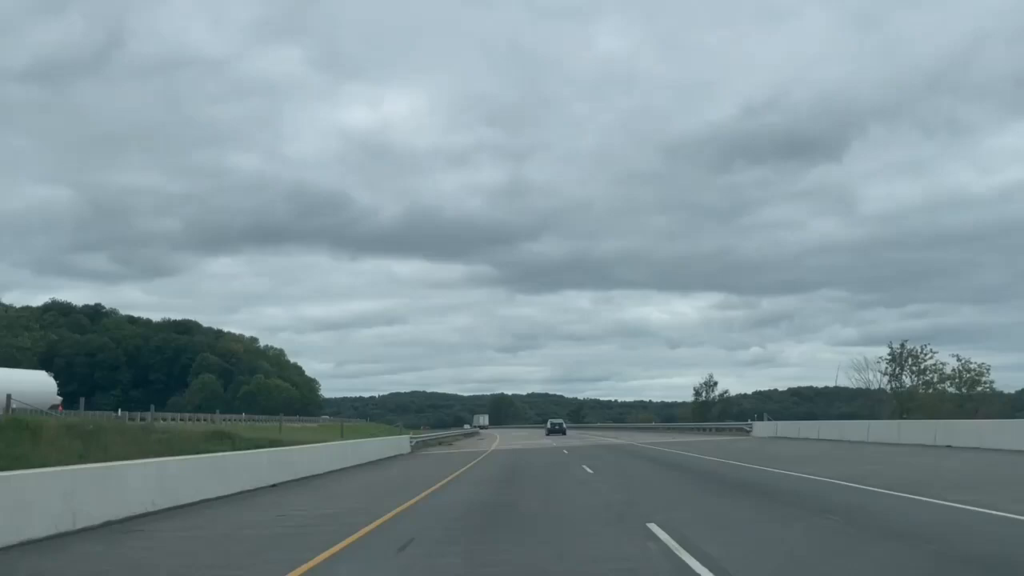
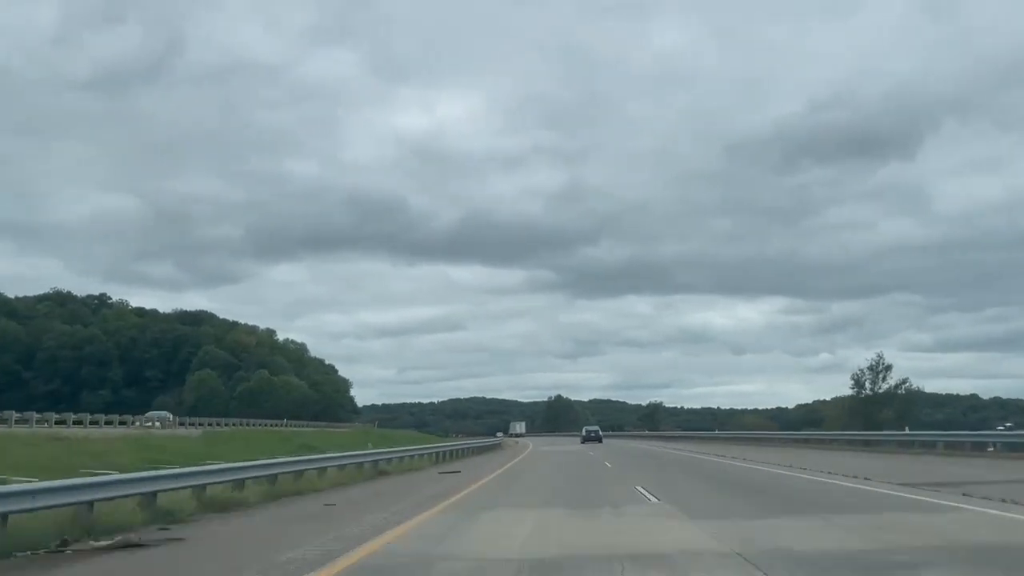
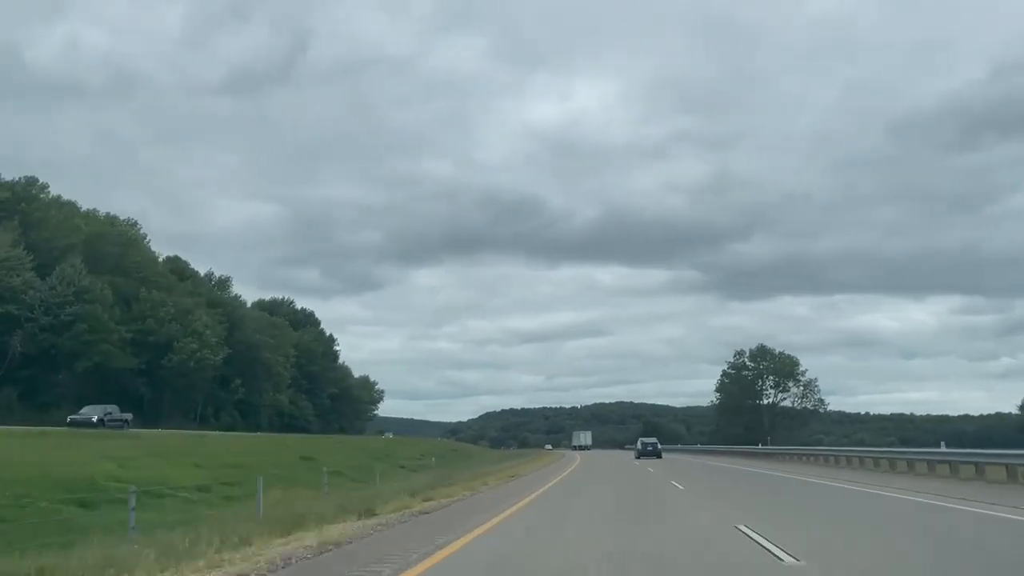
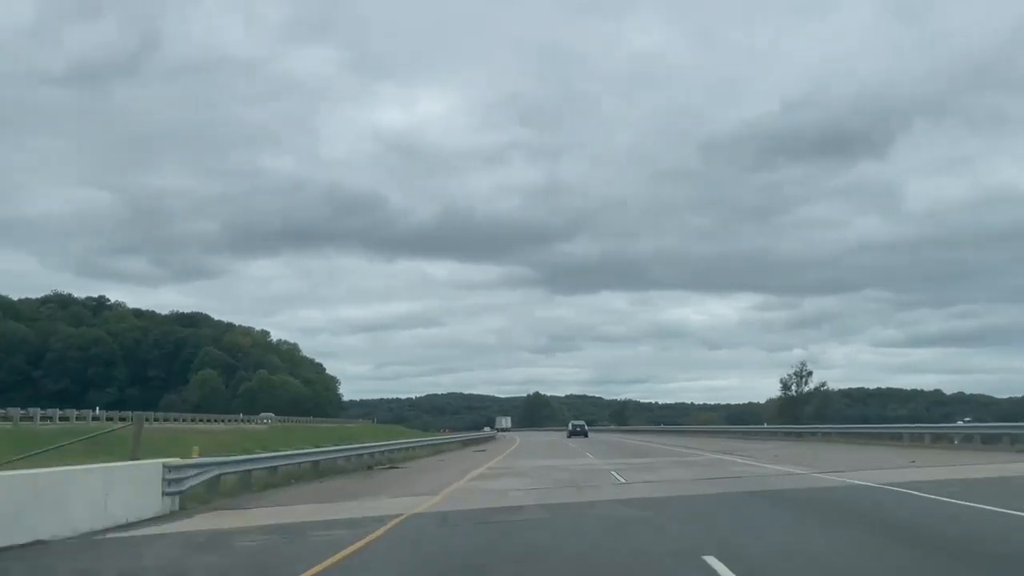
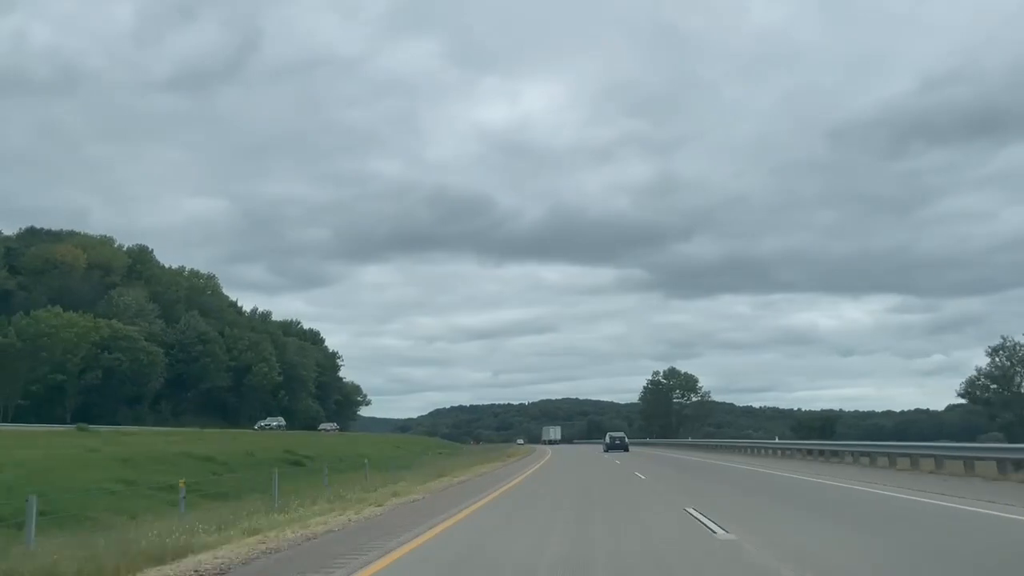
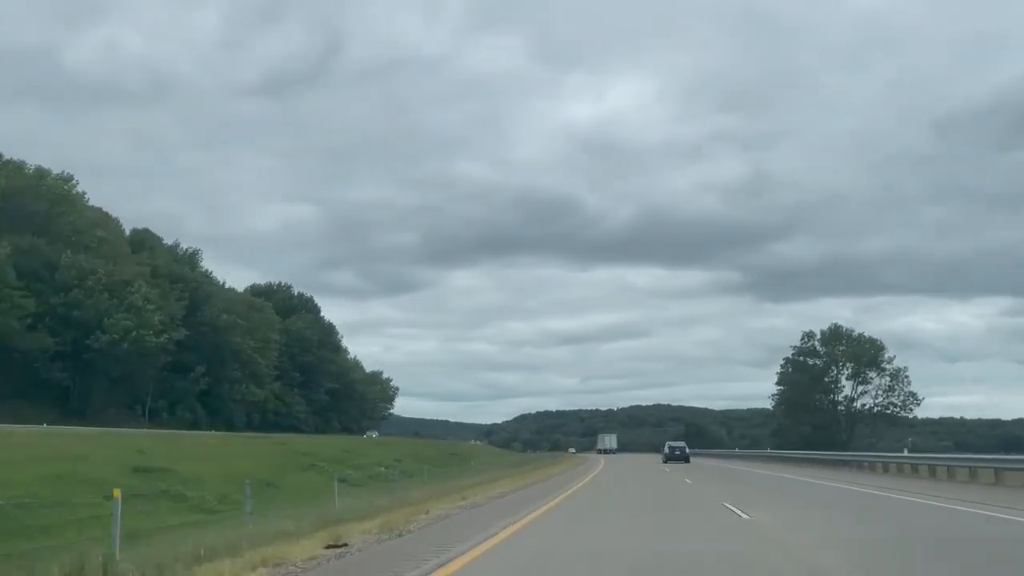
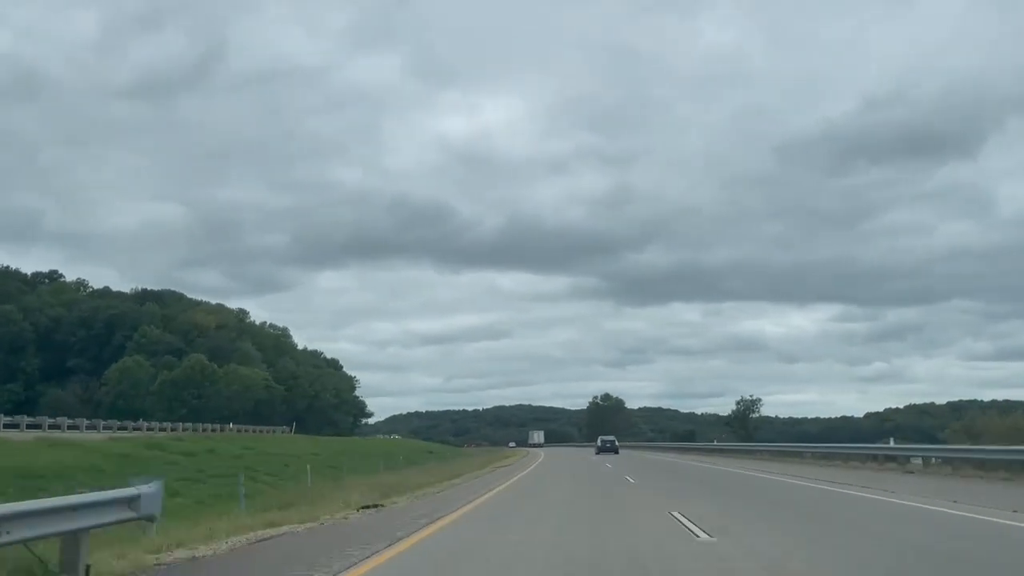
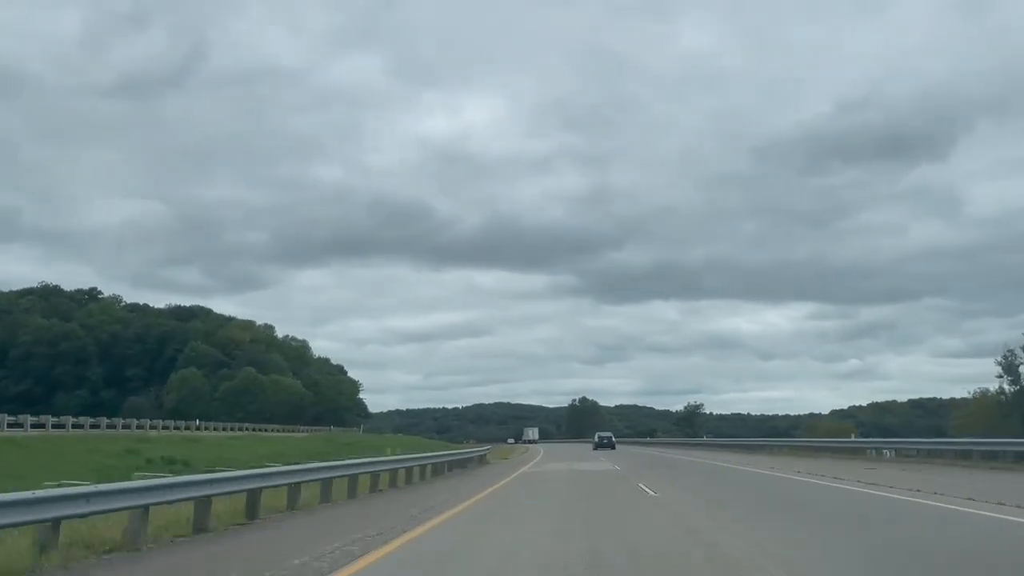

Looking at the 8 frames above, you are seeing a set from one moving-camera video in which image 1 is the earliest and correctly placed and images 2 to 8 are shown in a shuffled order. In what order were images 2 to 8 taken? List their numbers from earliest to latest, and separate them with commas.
4, 2, 8, 7, 5, 3, 6
